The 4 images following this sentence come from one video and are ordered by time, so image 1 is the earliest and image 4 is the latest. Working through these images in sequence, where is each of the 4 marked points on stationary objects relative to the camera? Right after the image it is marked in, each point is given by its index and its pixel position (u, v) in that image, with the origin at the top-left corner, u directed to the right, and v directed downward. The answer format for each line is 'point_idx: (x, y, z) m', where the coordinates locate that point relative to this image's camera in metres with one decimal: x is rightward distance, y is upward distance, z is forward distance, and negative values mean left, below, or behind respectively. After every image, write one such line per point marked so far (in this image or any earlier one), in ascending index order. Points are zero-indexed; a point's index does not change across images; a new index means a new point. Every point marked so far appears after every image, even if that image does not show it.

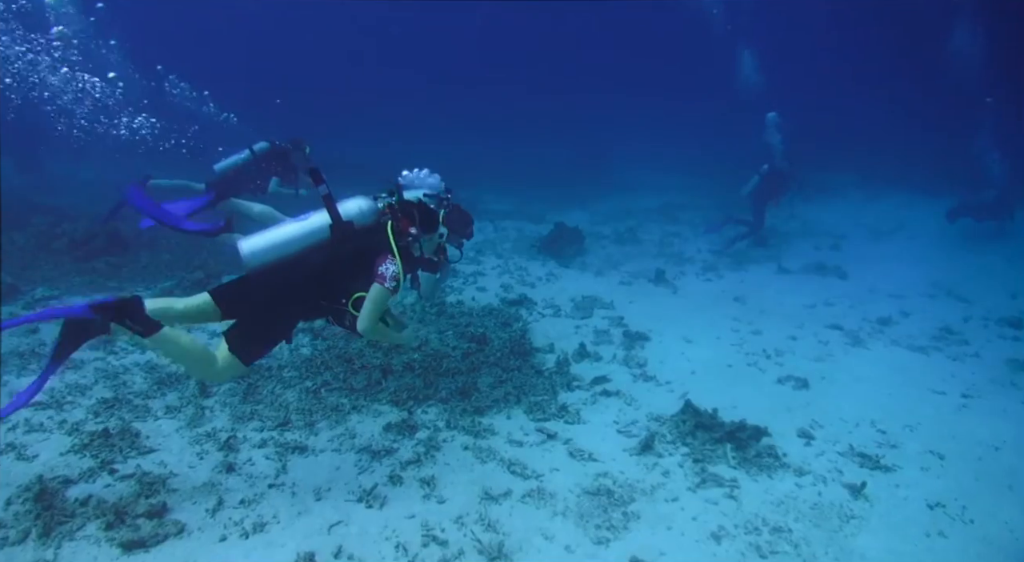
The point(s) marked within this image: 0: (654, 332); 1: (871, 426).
0: (+2.4, -0.8, +11.3) m
1: (+4.2, -1.7, +8.0) m
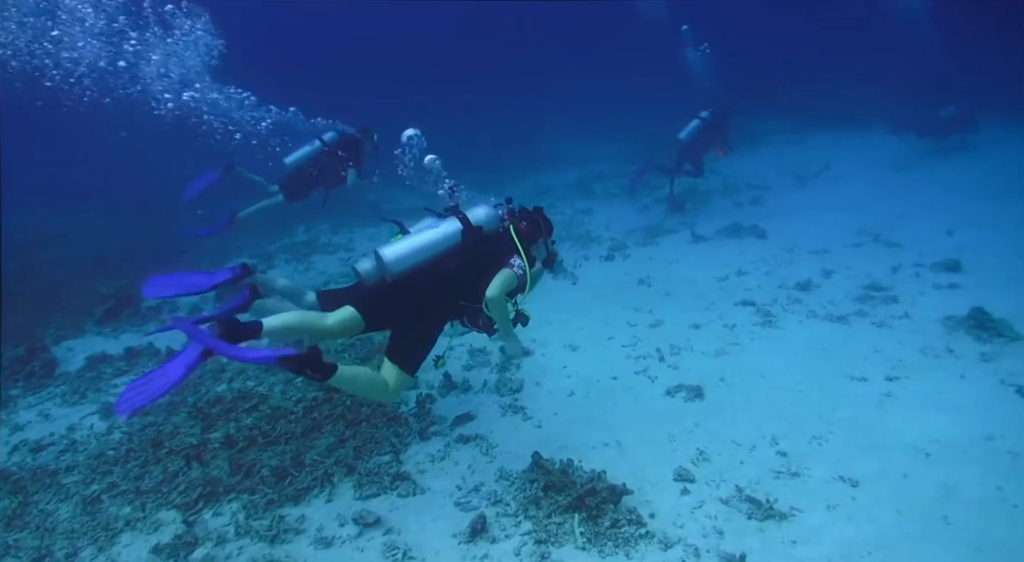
0: (+0.4, -0.8, +9.6) m
1: (+2.4, -1.5, +6.3) m
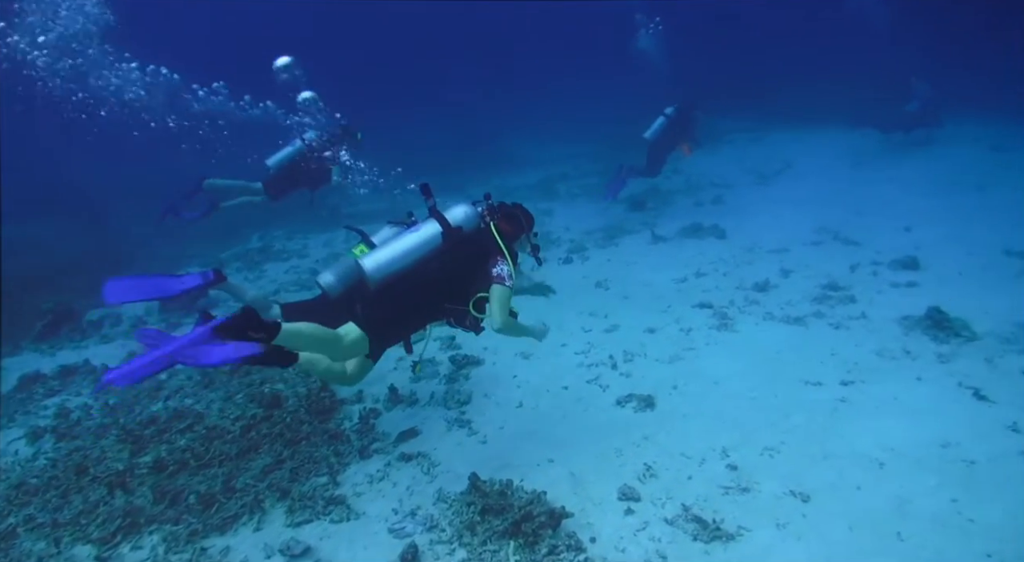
0: (-0.3, -0.9, +9.2) m
1: (+1.8, -1.6, +6.0) m
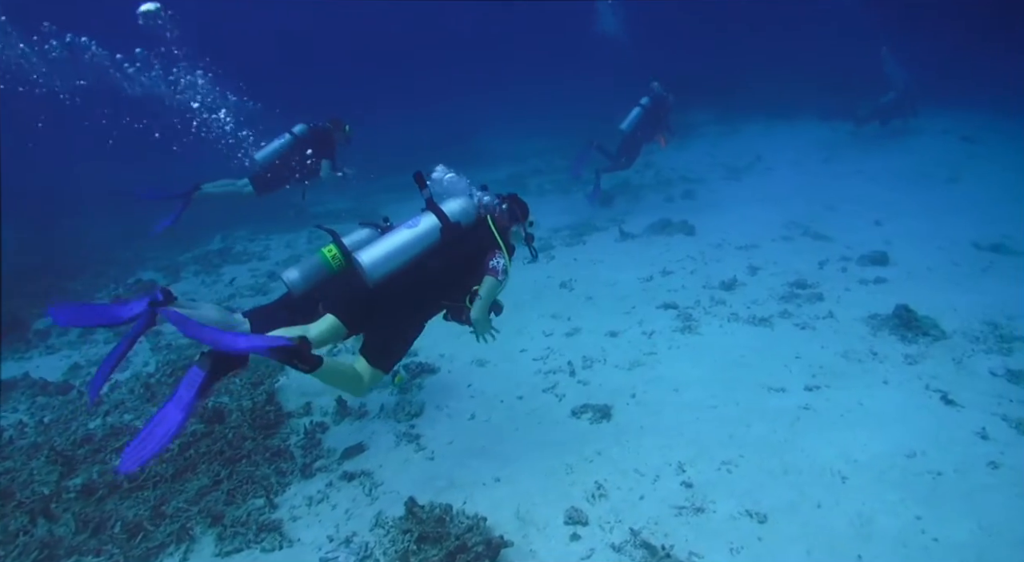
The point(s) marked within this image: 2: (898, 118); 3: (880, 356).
0: (-0.9, -1.0, +8.8) m
1: (+1.3, -1.6, +5.7) m
2: (+9.8, +4.2, +17.3) m
3: (+3.9, -0.8, +7.2) m
